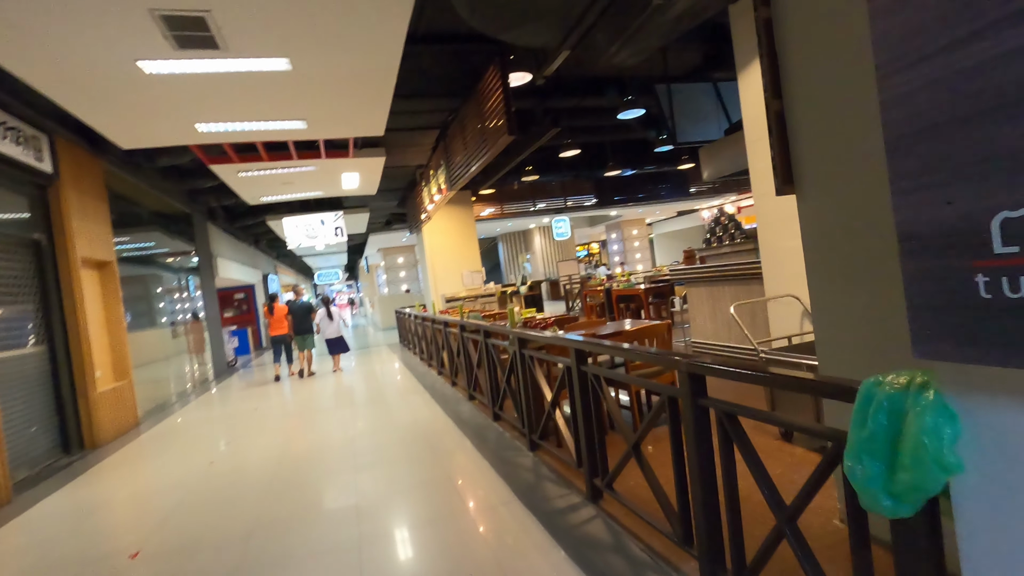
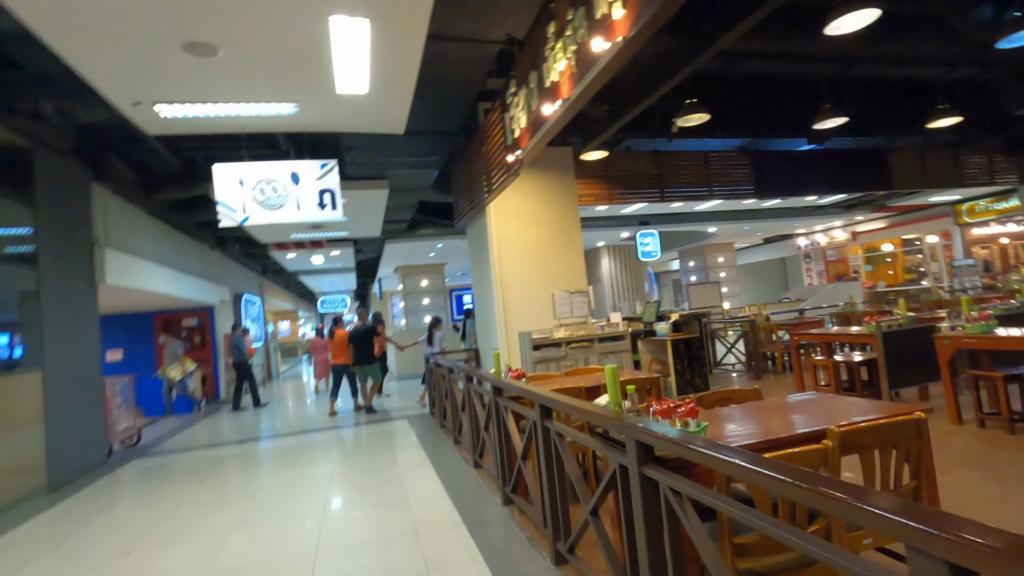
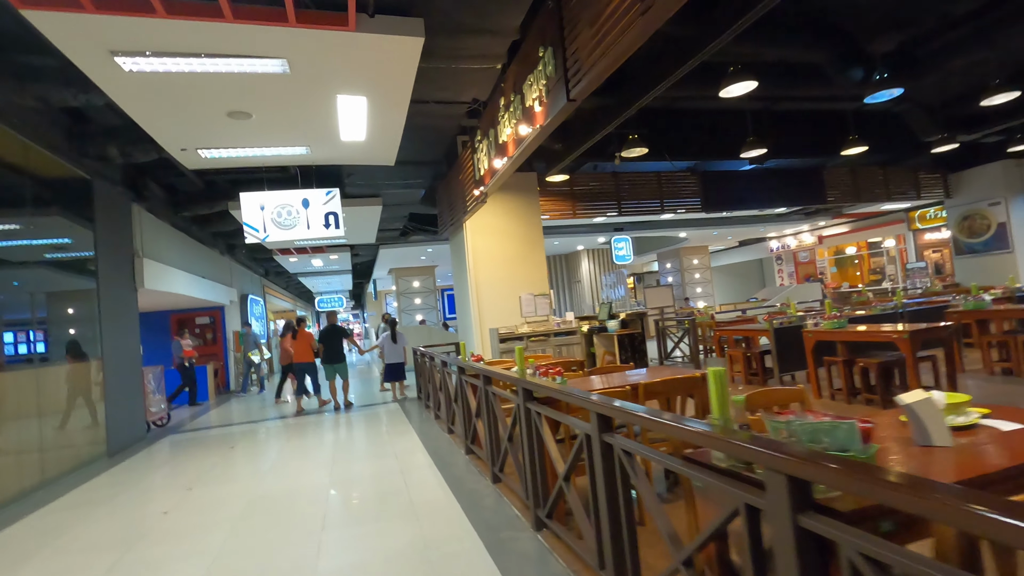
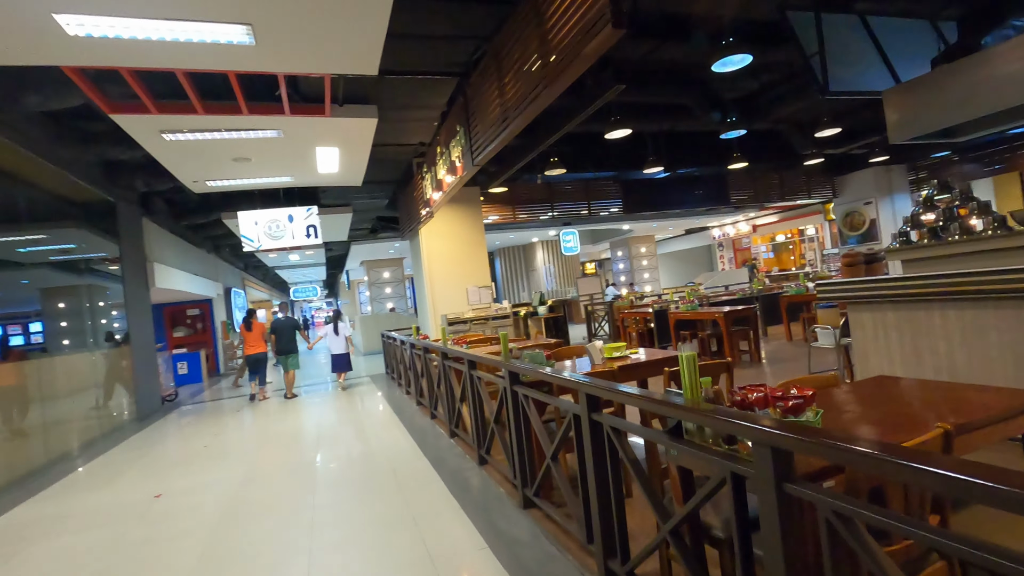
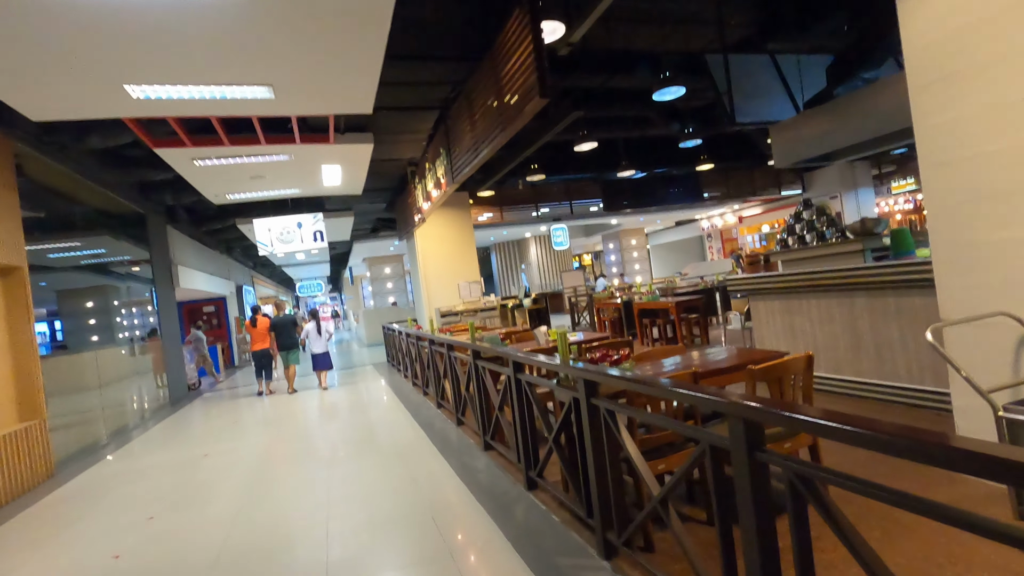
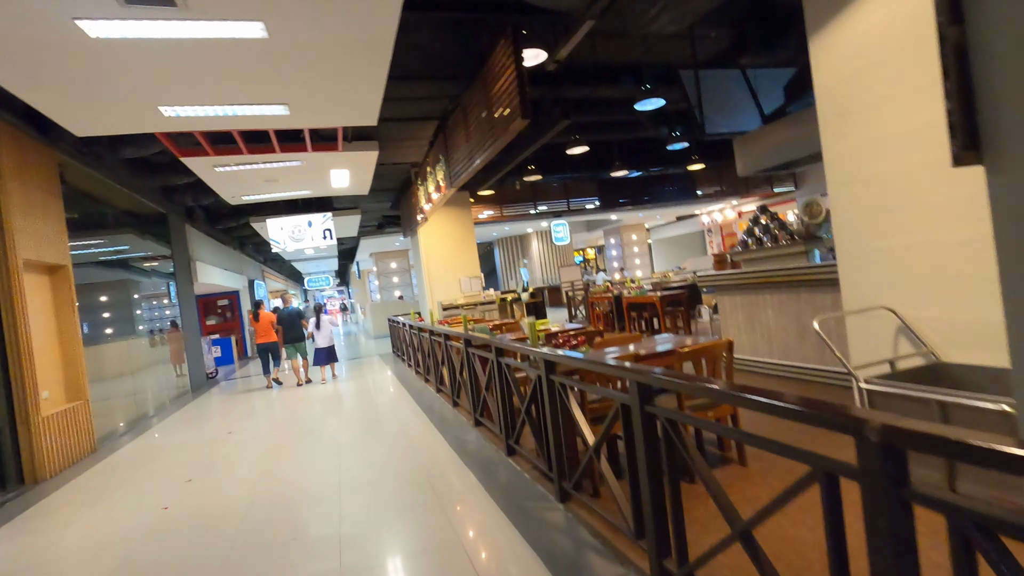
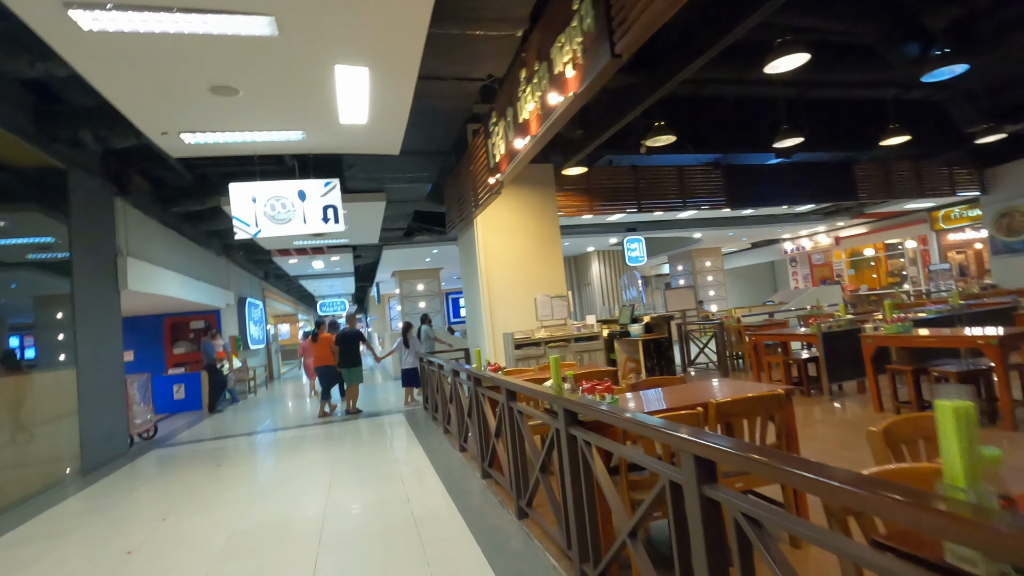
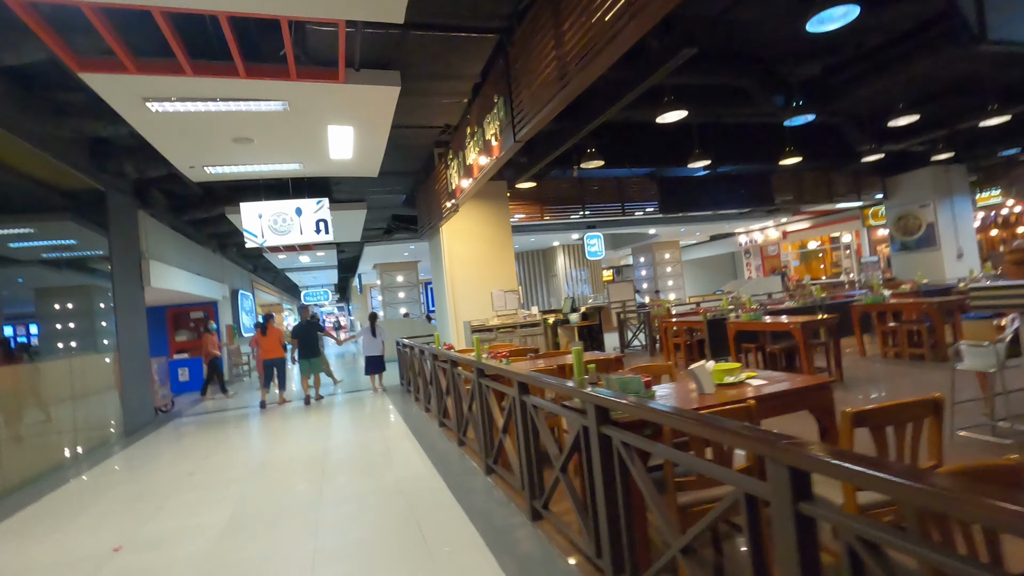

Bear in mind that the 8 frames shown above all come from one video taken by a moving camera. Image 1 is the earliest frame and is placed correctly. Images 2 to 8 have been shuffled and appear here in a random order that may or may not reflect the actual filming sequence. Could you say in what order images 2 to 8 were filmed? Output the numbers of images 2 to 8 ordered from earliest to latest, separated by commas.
6, 5, 4, 8, 3, 7, 2
